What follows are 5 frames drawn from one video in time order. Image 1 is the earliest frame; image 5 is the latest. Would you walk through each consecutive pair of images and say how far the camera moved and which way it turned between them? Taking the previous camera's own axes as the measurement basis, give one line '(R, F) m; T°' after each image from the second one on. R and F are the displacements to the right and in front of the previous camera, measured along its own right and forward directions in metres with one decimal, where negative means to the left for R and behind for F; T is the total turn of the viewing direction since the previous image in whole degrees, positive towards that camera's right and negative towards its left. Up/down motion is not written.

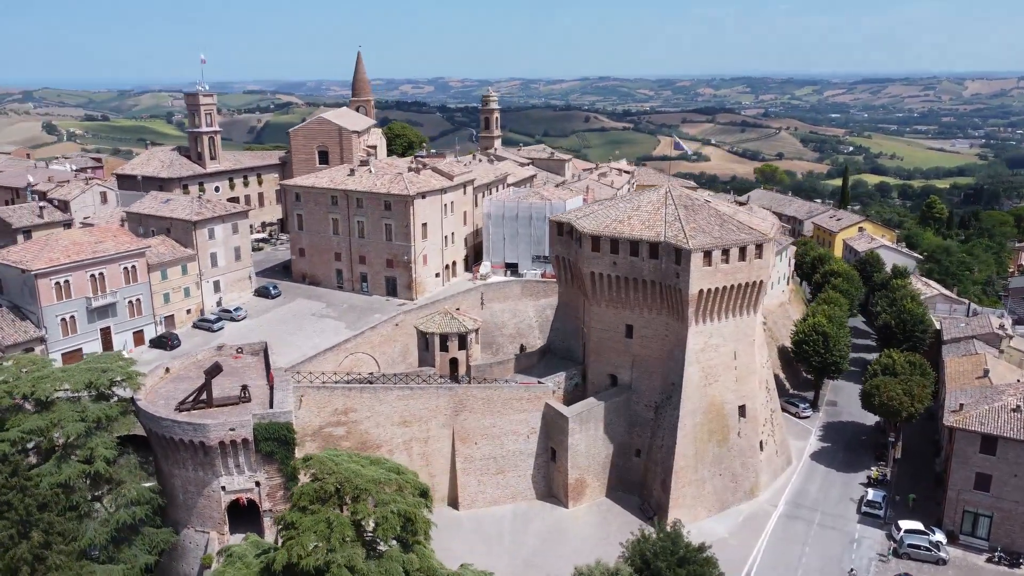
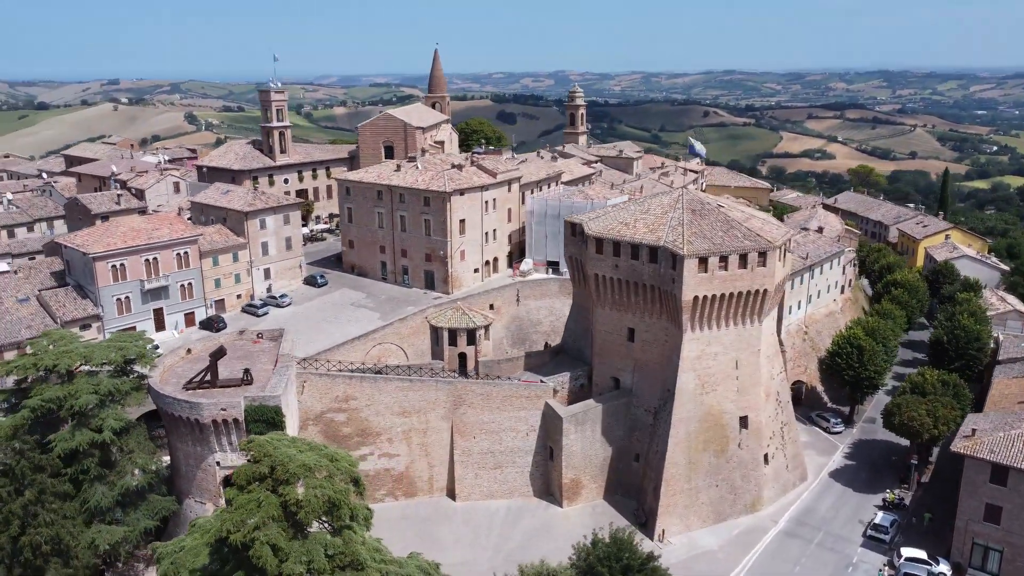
(+4.8, -0.2) m; -8°
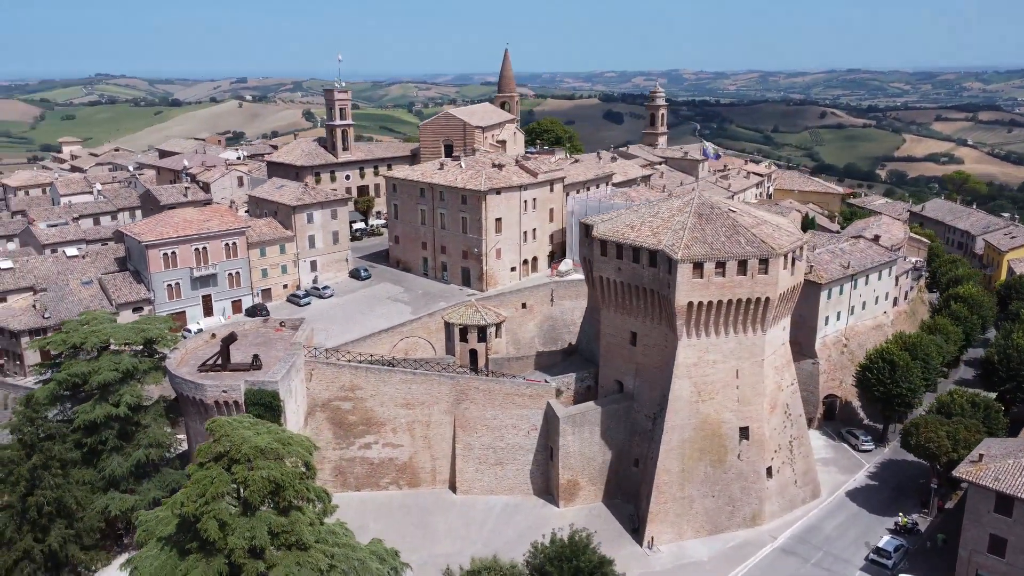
(+4.4, -0.1) m; -7°
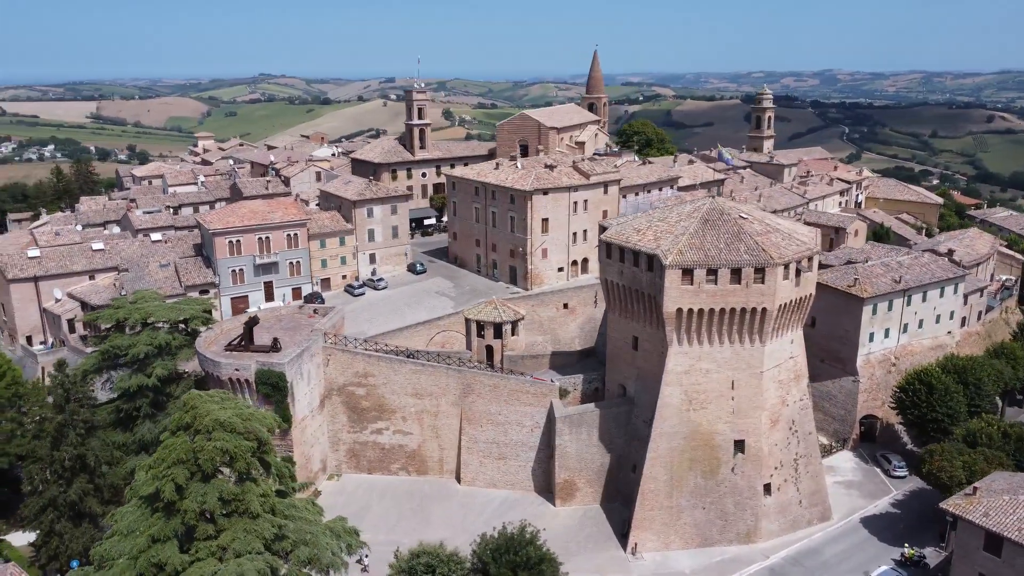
(+5.6, -0.2) m; -9°
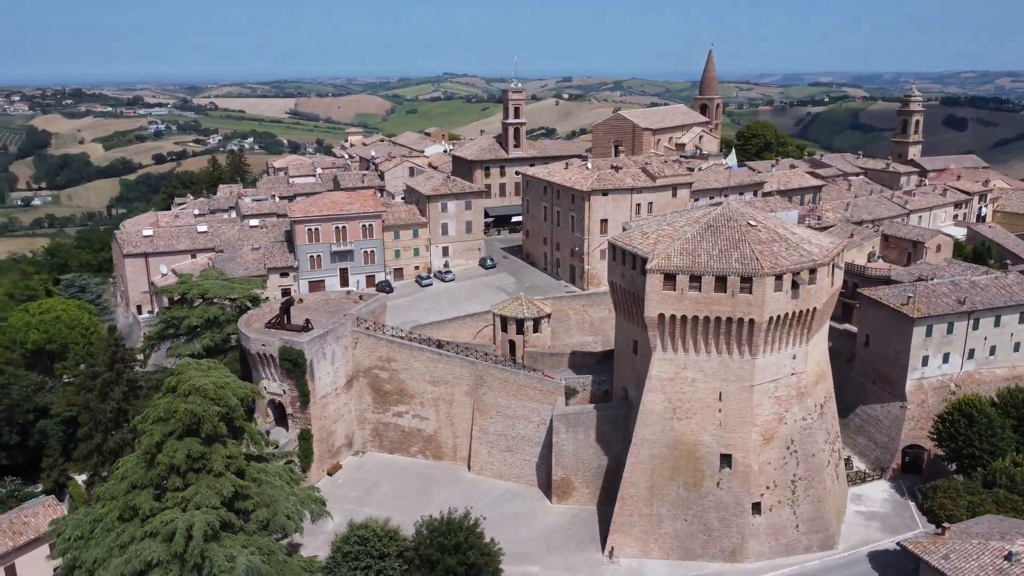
(+7.1, 0.0) m; -12°
